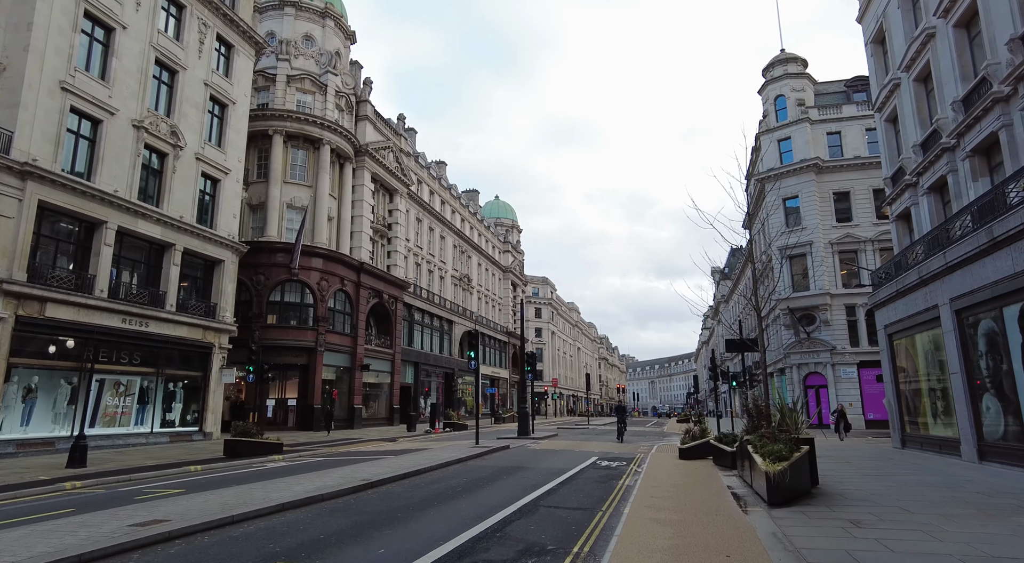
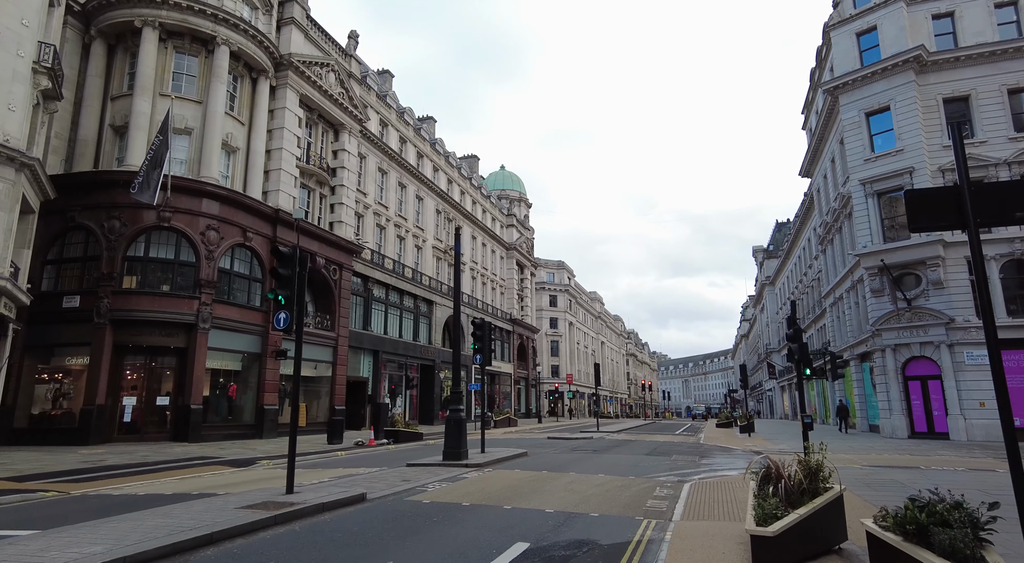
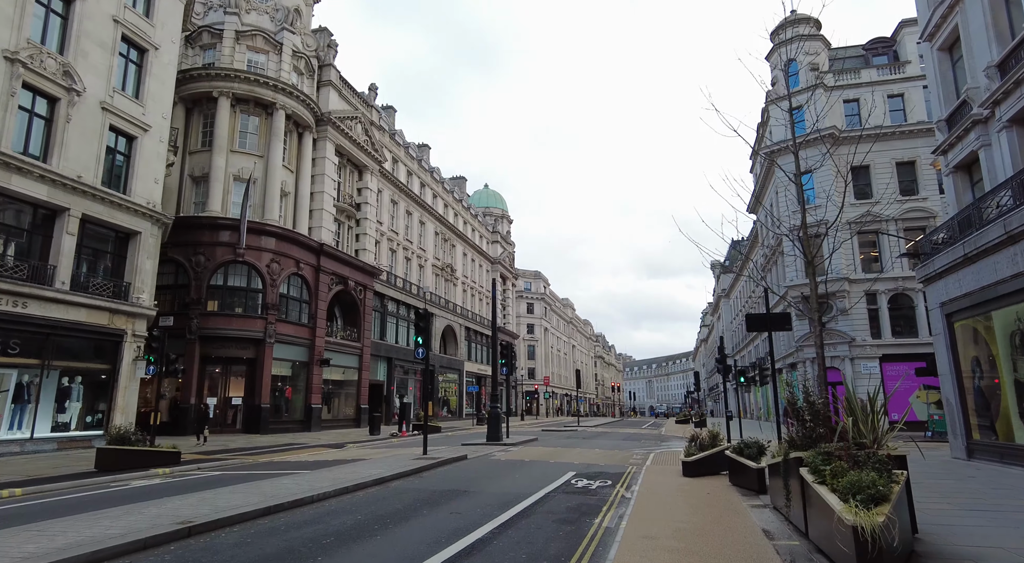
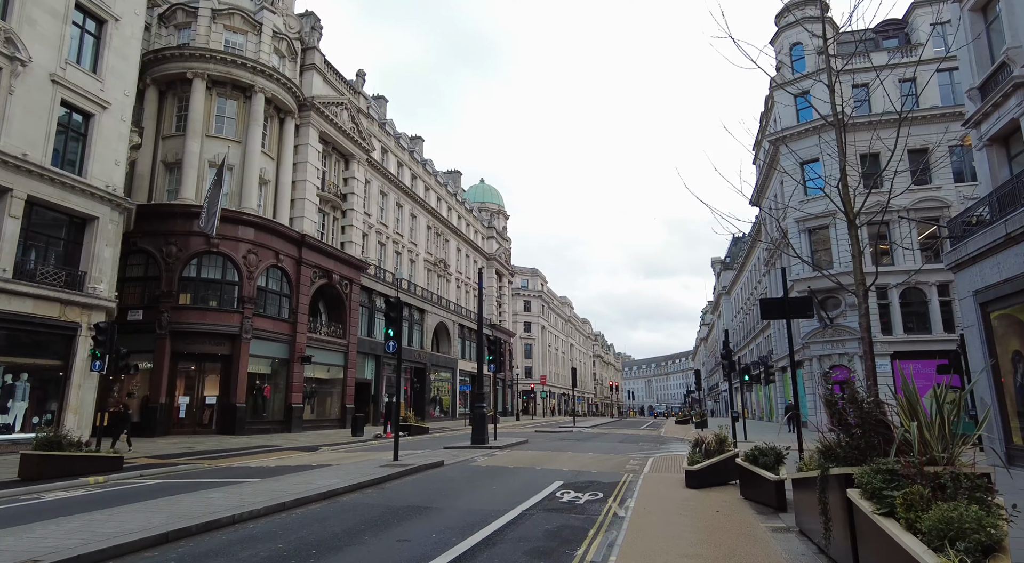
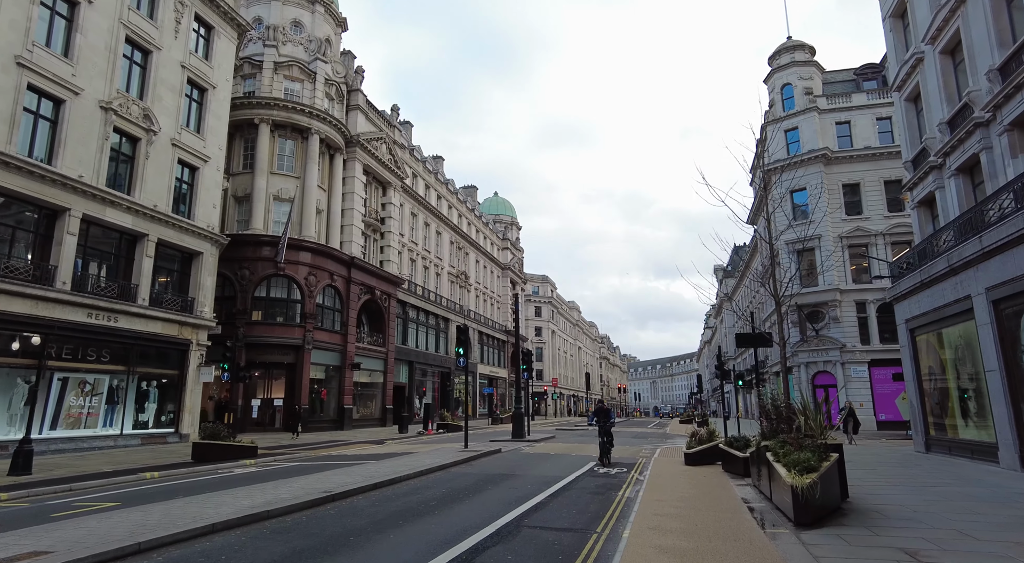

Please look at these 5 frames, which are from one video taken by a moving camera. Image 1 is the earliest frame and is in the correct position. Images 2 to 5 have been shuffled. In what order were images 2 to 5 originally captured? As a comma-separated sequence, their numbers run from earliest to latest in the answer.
5, 3, 4, 2
